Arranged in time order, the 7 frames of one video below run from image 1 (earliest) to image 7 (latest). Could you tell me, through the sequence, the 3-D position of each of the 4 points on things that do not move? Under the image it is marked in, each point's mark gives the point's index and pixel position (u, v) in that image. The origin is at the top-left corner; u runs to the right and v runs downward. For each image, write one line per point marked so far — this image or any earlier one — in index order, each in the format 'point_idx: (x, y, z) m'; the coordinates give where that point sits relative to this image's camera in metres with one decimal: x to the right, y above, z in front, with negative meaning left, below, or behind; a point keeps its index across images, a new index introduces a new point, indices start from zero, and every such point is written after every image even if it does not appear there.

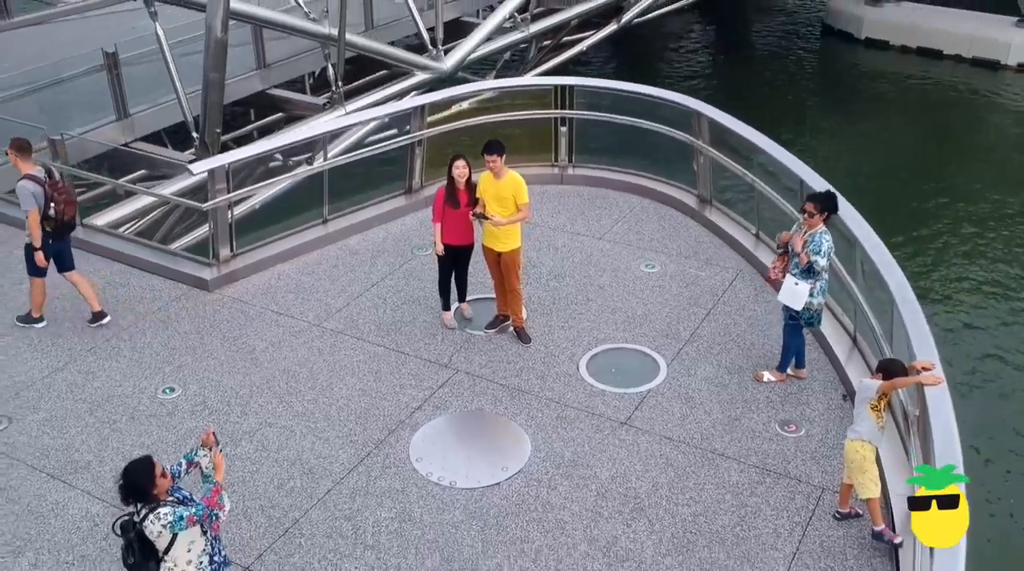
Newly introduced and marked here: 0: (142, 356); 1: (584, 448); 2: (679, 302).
0: (-2.5, -0.5, +6.5) m
1: (+0.4, -0.9, +5.6) m
2: (+1.2, -0.1, +7.0) m
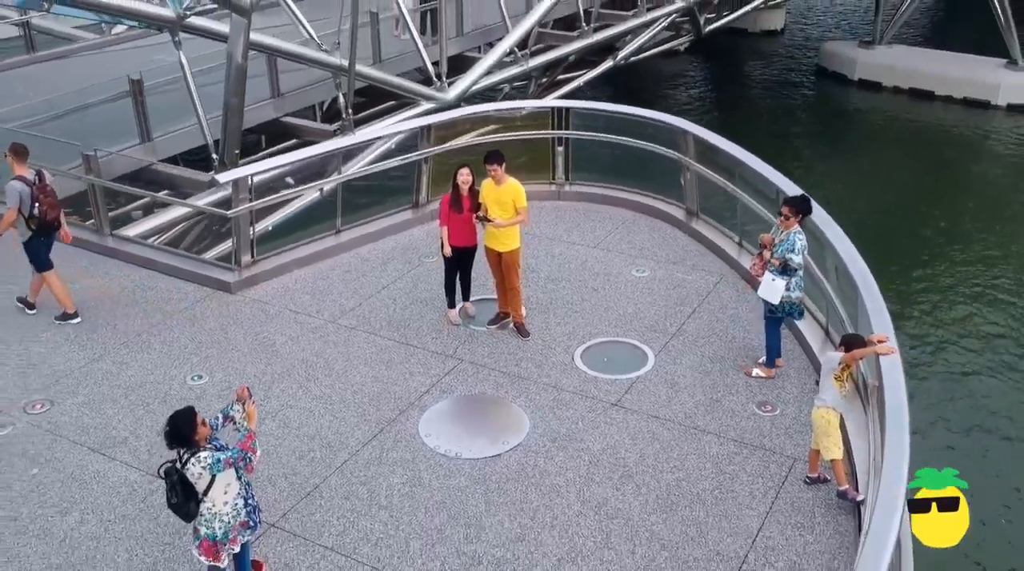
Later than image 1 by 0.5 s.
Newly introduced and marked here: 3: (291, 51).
0: (-2.5, -0.4, +7.1) m
1: (+0.4, -0.9, +6.2) m
2: (+1.2, -0.1, +7.6) m
3: (-2.5, +2.7, +11.0) m
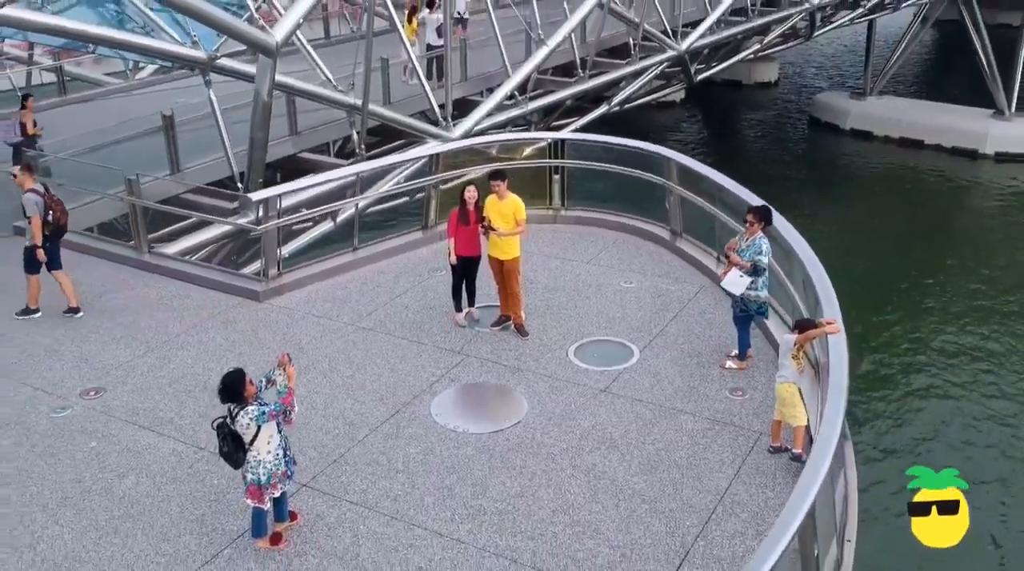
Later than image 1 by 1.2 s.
0: (-2.5, -0.5, +7.9) m
1: (+0.4, -0.9, +7.0) m
2: (+1.2, -0.2, +8.4) m
3: (-2.5, +2.4, +12.0) m
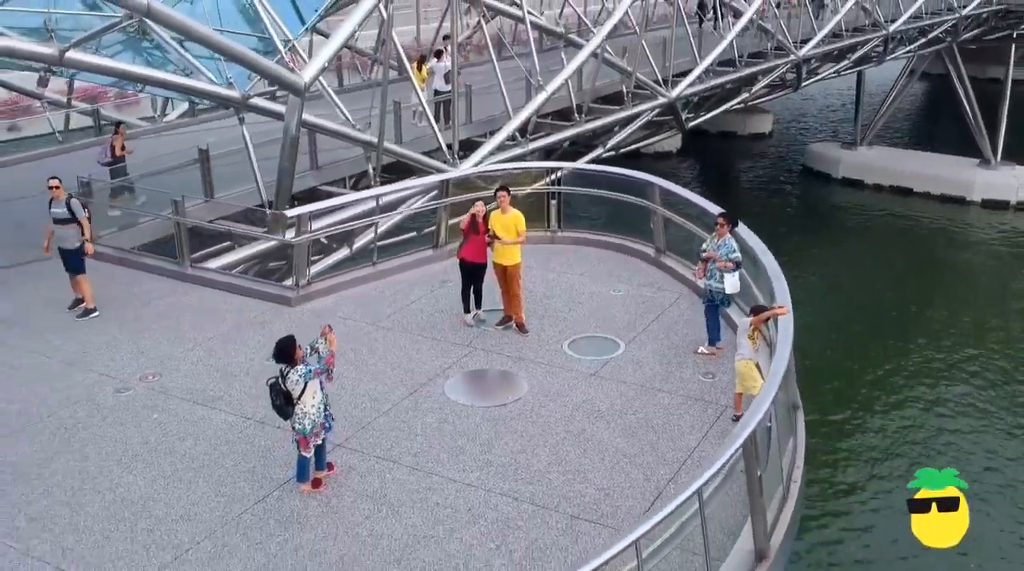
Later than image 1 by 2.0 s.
0: (-2.5, -0.5, +9.1) m
1: (+0.4, -0.8, +8.1) m
2: (+1.2, -0.2, +9.6) m
3: (-2.5, +2.2, +13.3) m
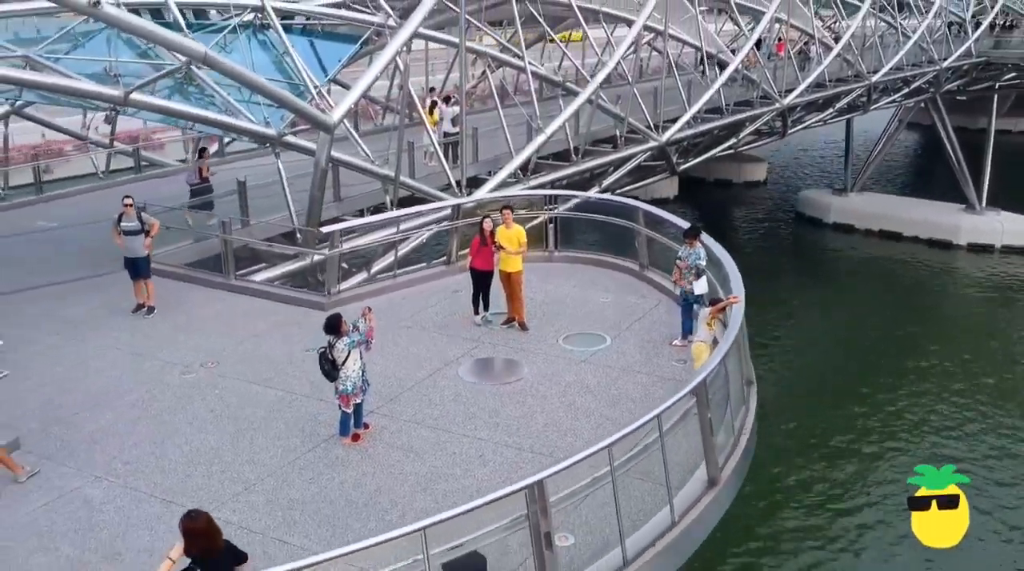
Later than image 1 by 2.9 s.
0: (-2.4, -0.6, +10.6) m
1: (+0.5, -0.8, +9.6) m
2: (+1.3, -0.3, +11.1) m
3: (-2.4, +1.9, +14.9) m
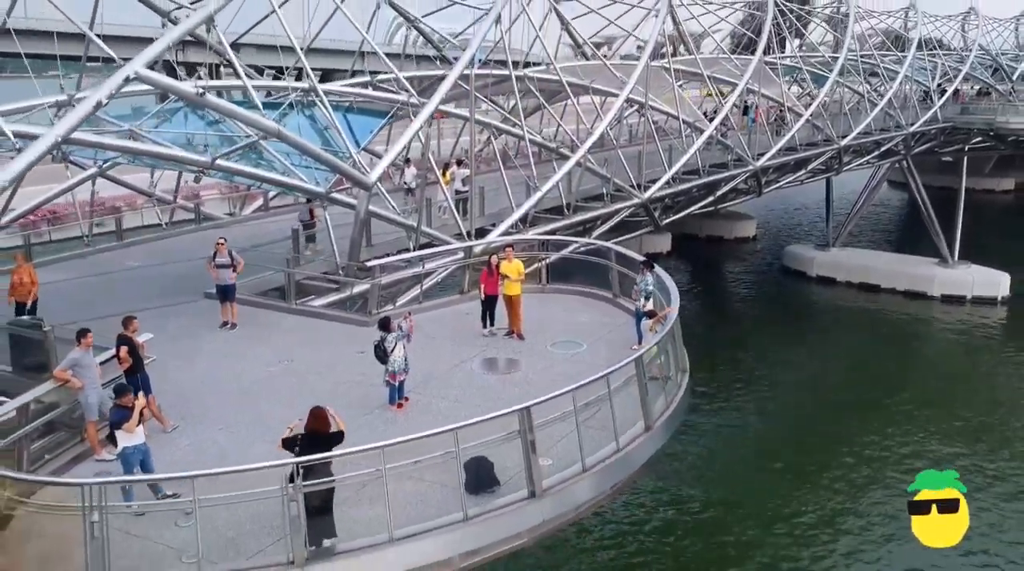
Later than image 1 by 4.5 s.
0: (-2.4, -0.9, +13.9) m
1: (+0.5, -1.1, +12.9) m
2: (+1.3, -0.6, +14.5) m
3: (-2.4, +1.3, +18.4) m
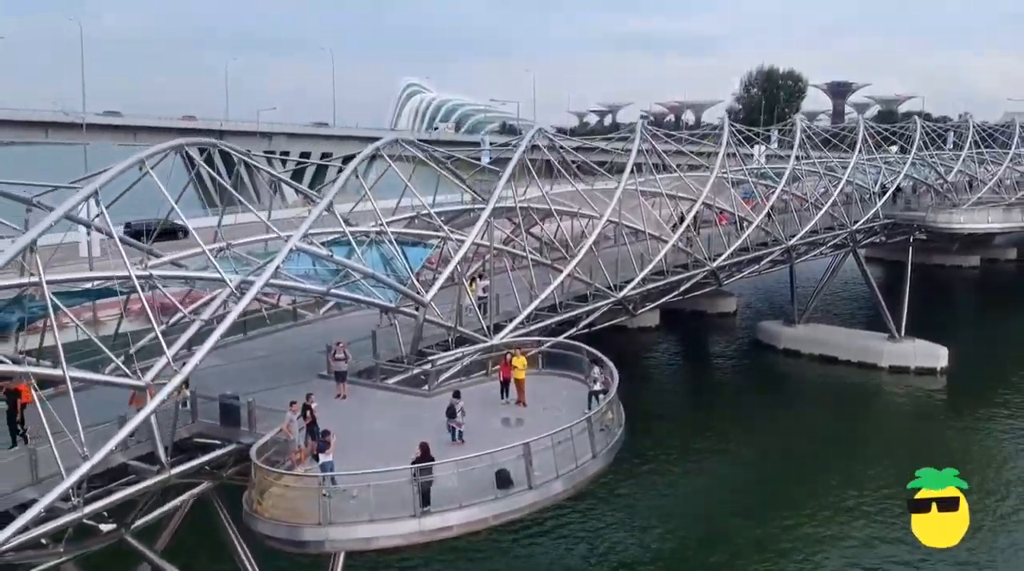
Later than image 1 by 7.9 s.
0: (-2.3, -2.9, +22.5) m
1: (+0.6, -3.0, +21.4) m
2: (+1.4, -2.7, +23.0) m
3: (-2.2, -1.0, +27.1) m
